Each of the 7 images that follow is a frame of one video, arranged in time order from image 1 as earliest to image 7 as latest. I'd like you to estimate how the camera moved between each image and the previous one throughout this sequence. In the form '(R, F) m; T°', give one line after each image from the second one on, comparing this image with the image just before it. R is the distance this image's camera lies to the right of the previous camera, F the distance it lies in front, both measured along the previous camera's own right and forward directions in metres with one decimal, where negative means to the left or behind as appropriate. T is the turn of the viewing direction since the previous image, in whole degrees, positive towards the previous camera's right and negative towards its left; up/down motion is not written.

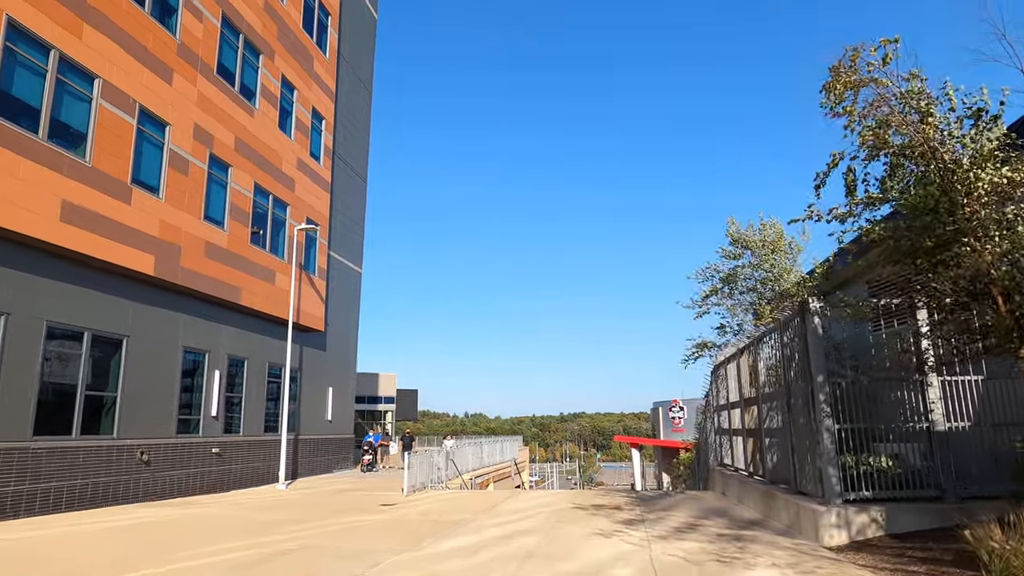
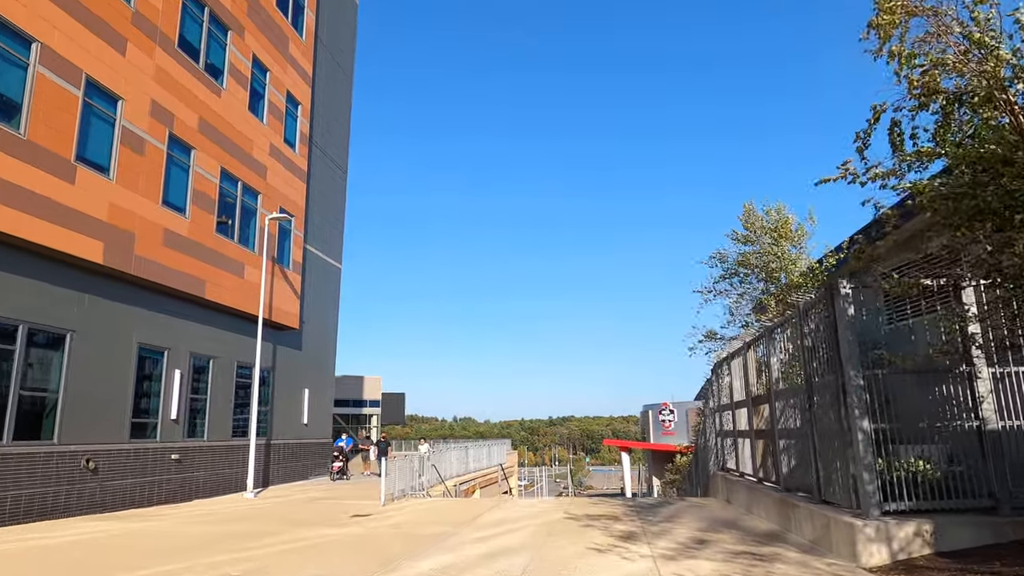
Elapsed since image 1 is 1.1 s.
(+0.1, +1.3) m; +1°
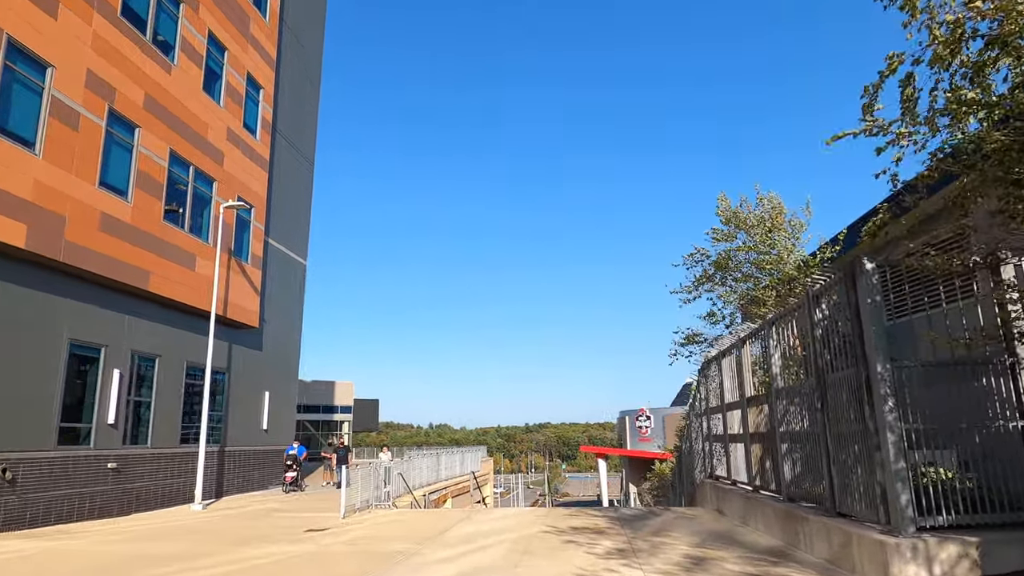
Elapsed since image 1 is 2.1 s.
(+0.1, +1.2) m; +2°
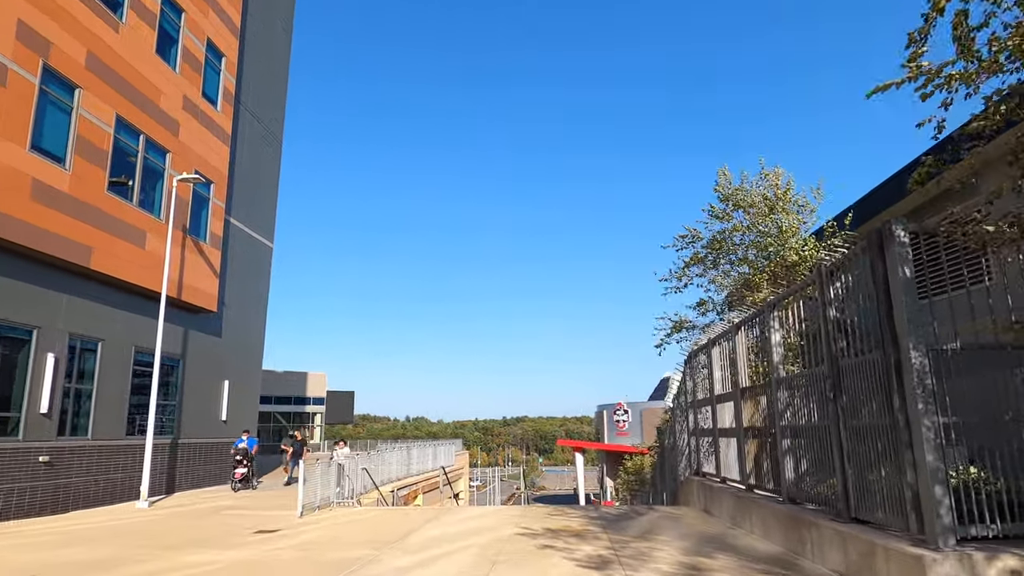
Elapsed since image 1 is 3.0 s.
(+0.1, +1.1) m; +2°
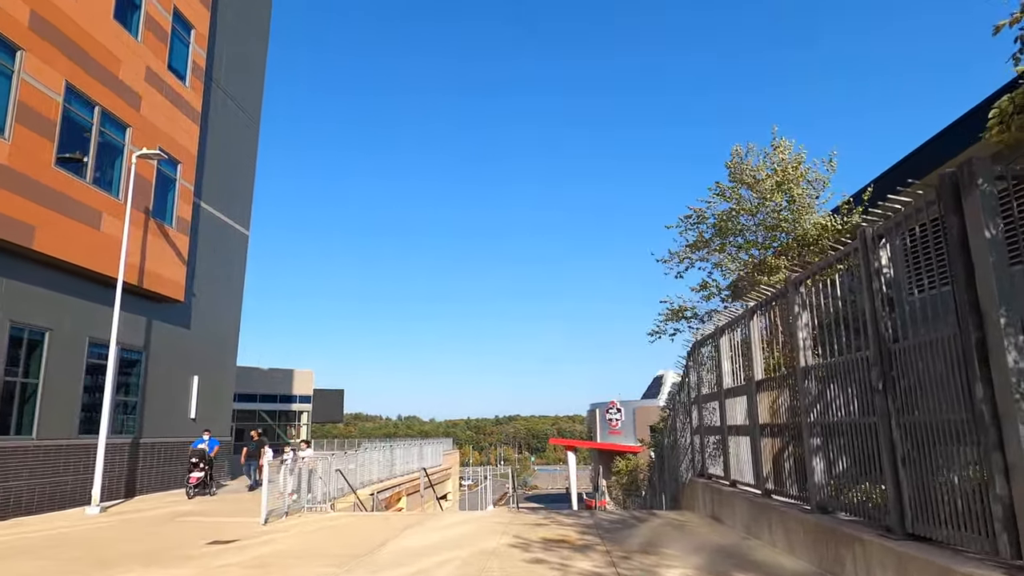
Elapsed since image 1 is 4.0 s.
(+0.1, +1.2) m; +1°
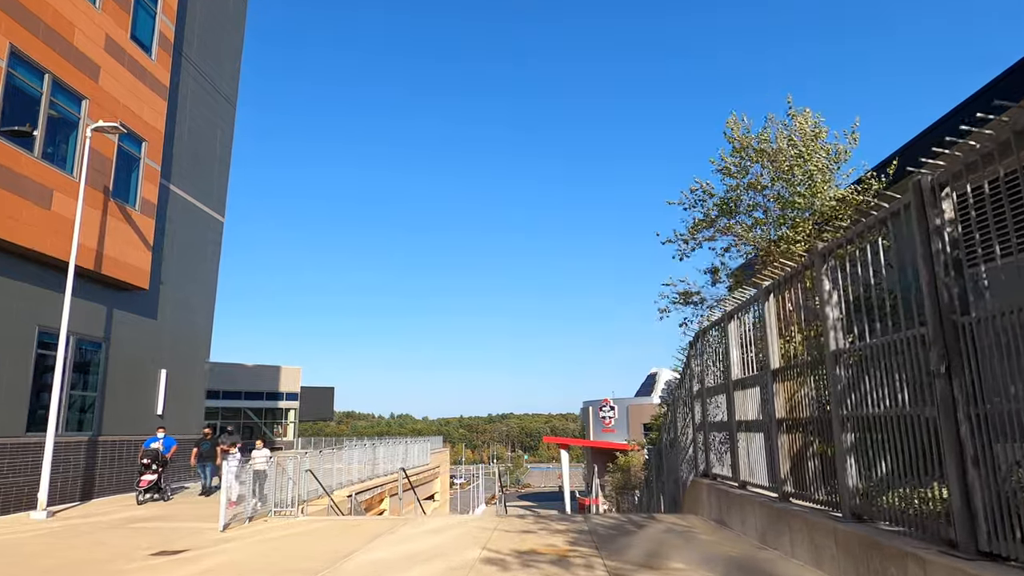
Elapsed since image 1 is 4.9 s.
(+0.1, +1.1) m; +1°
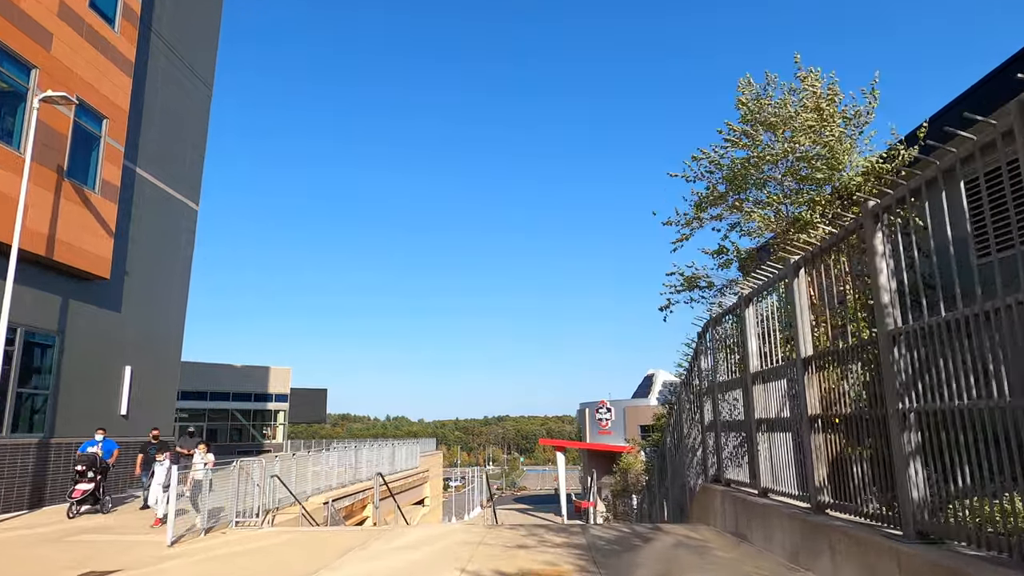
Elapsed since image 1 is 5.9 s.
(+0.1, +1.2) m; 0°
